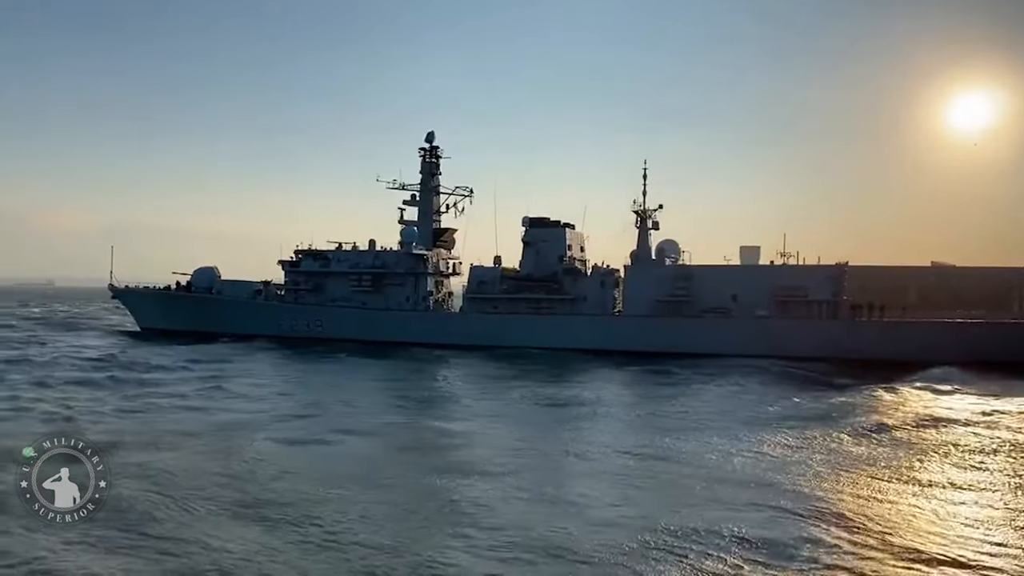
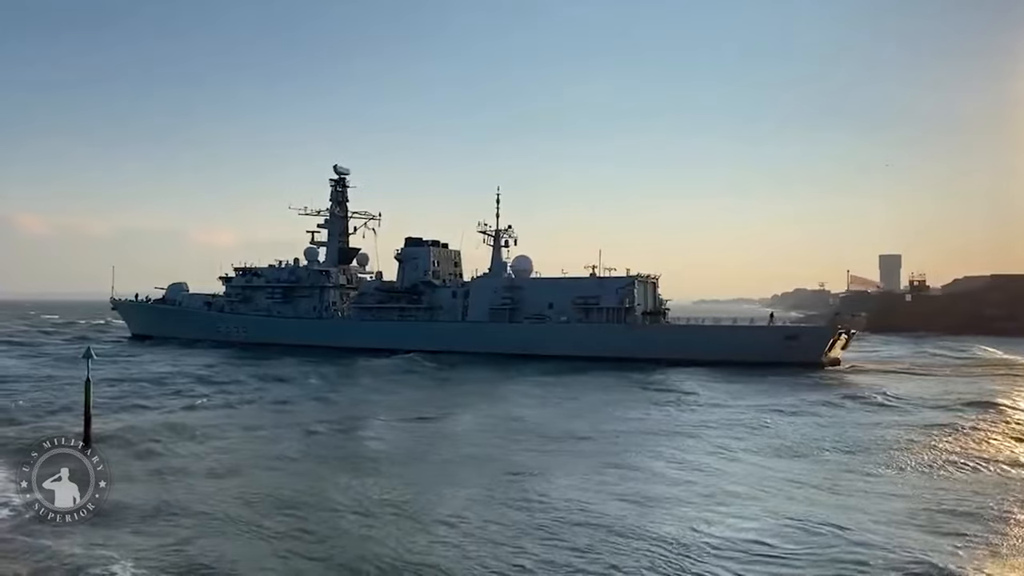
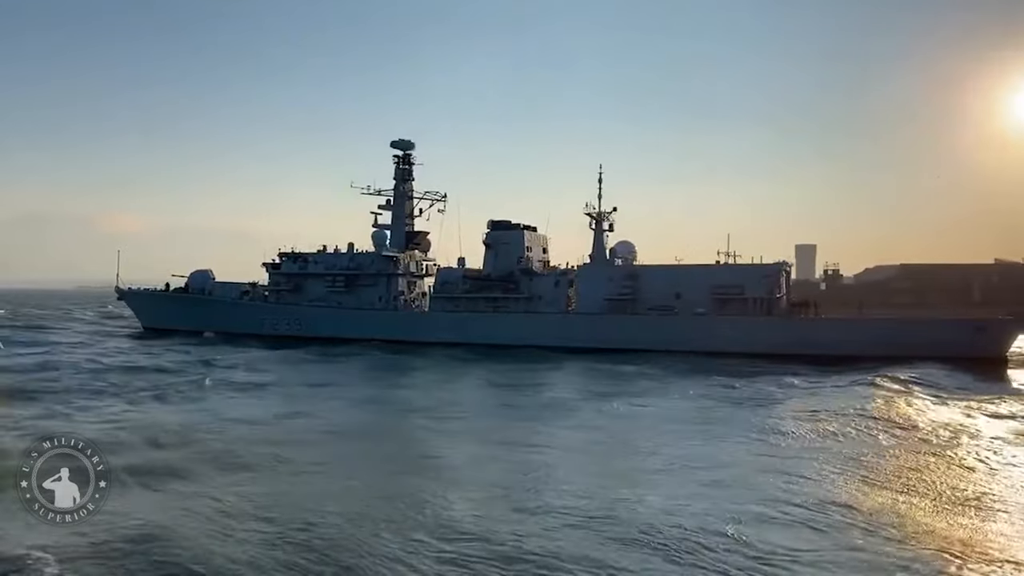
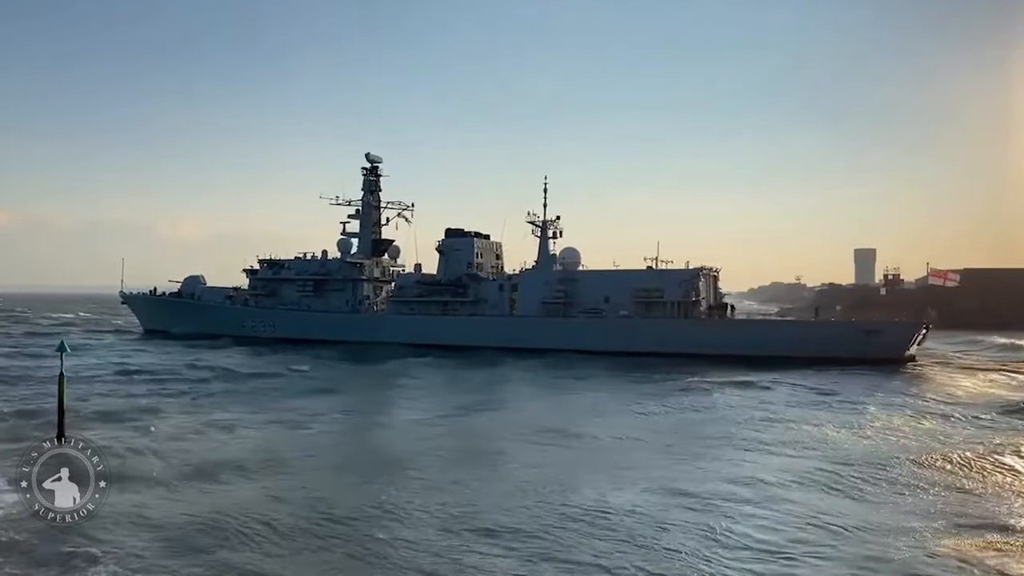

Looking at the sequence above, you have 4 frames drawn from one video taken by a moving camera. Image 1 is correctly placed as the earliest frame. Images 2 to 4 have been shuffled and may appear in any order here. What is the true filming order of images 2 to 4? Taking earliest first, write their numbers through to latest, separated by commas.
3, 4, 2
